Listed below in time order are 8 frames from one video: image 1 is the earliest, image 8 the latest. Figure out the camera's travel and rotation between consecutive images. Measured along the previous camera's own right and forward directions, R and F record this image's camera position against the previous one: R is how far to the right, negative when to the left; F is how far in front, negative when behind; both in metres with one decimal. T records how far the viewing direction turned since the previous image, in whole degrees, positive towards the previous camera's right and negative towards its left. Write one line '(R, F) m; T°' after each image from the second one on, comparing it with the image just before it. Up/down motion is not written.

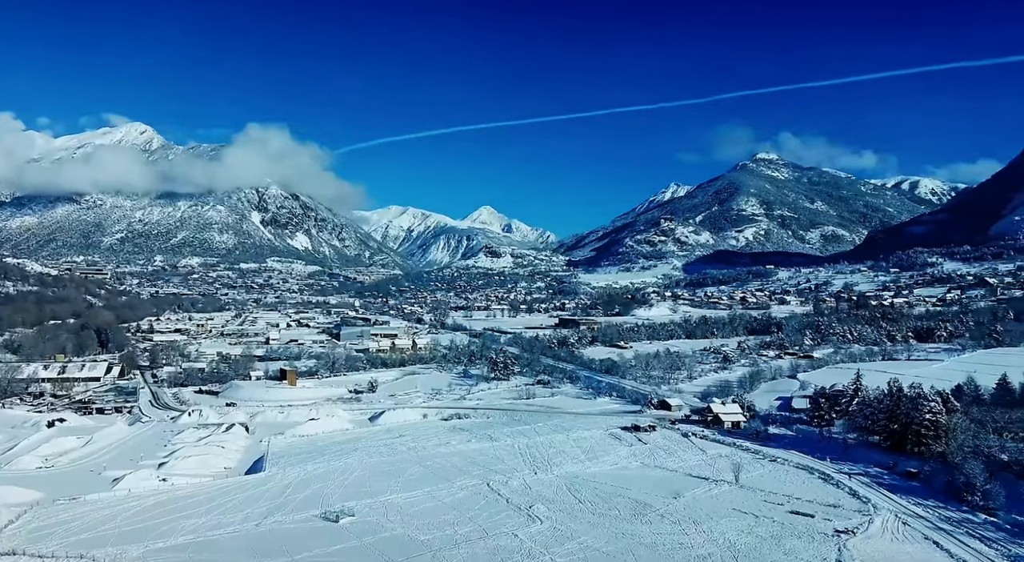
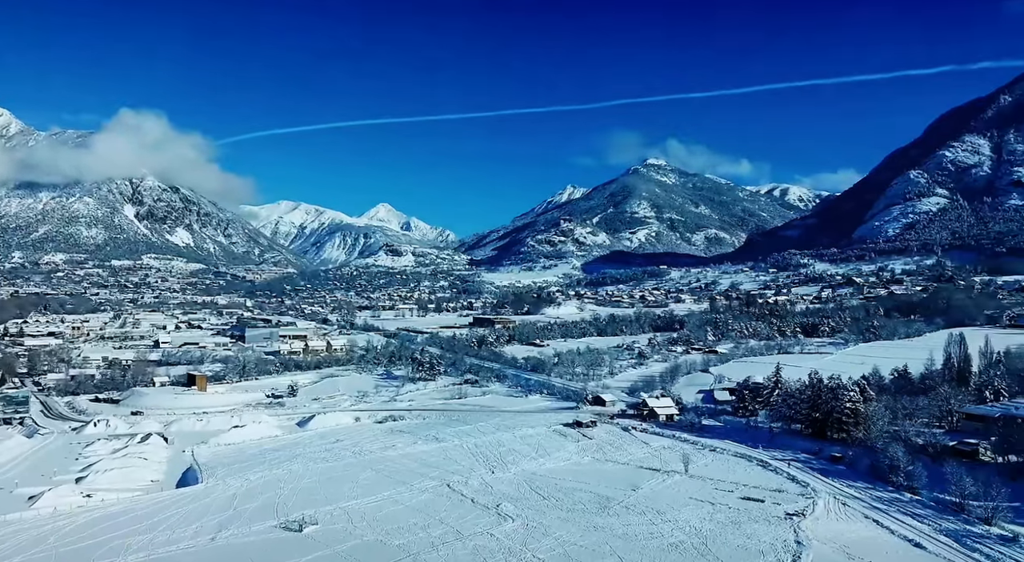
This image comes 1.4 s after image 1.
(-4.2, -0.4) m; +11°
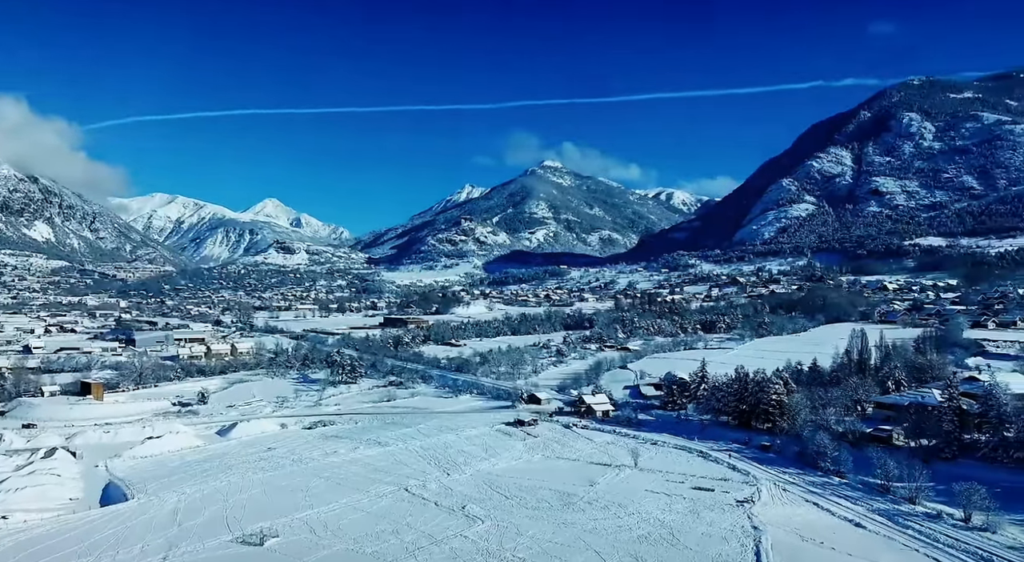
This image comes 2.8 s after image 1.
(-4.4, +0.1) m; +12°
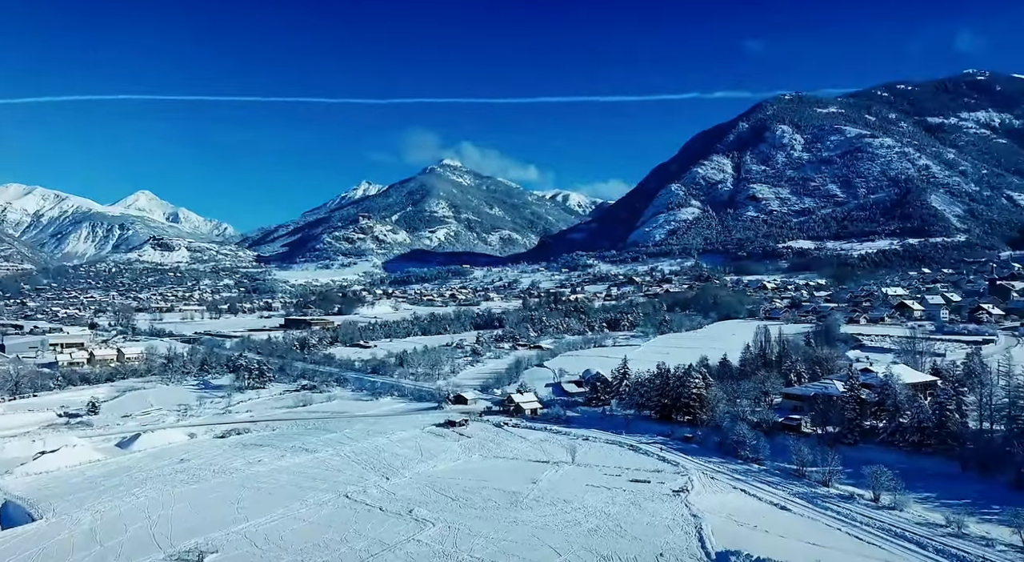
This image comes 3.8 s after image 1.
(-3.4, +0.2) m; +11°
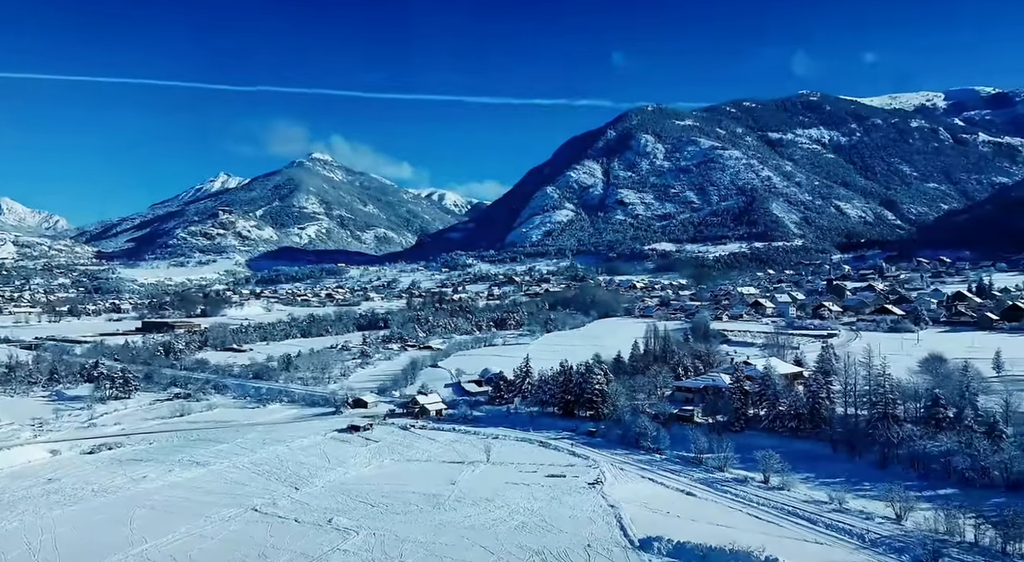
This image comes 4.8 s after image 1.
(-4.0, +0.4) m; +13°
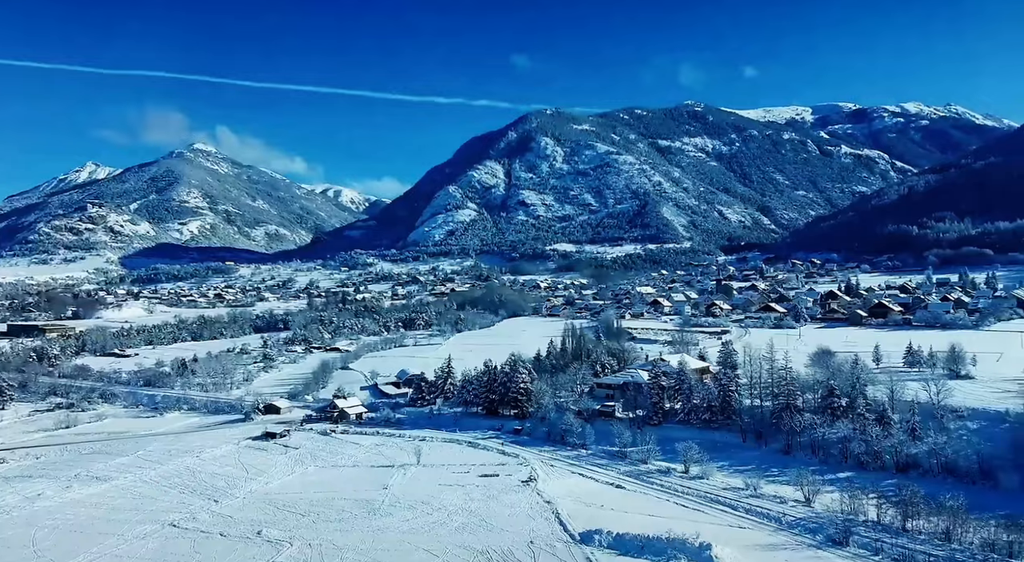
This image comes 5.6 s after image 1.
(-3.4, +0.3) m; +11°
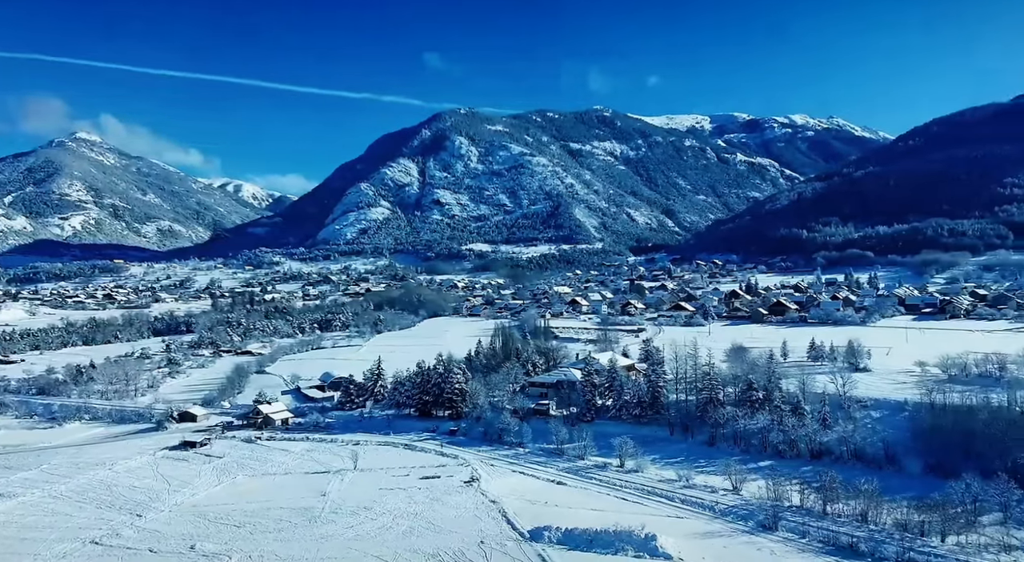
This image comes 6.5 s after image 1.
(-3.0, +0.4) m; +9°
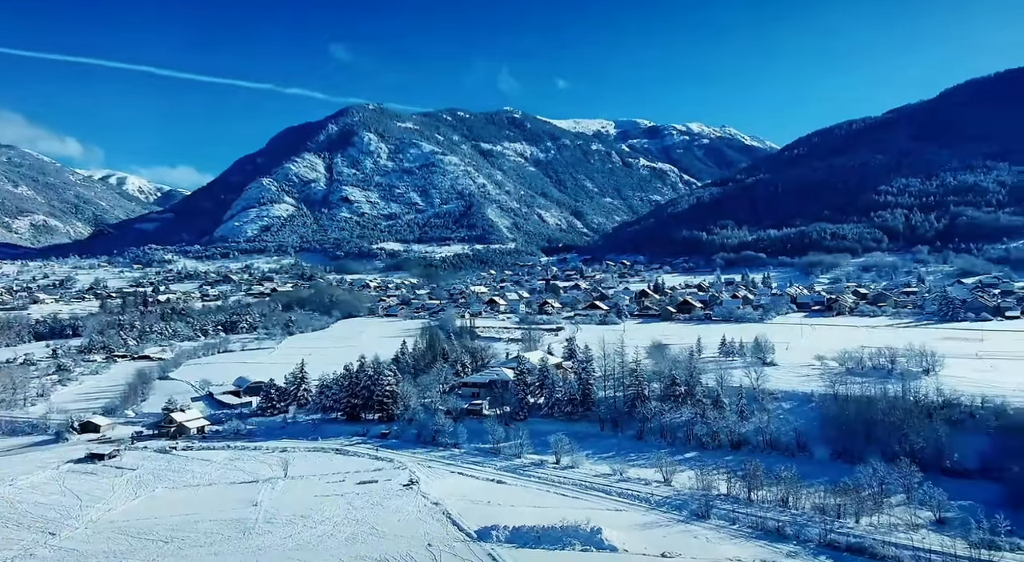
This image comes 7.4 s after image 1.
(-3.0, +0.6) m; +10°
